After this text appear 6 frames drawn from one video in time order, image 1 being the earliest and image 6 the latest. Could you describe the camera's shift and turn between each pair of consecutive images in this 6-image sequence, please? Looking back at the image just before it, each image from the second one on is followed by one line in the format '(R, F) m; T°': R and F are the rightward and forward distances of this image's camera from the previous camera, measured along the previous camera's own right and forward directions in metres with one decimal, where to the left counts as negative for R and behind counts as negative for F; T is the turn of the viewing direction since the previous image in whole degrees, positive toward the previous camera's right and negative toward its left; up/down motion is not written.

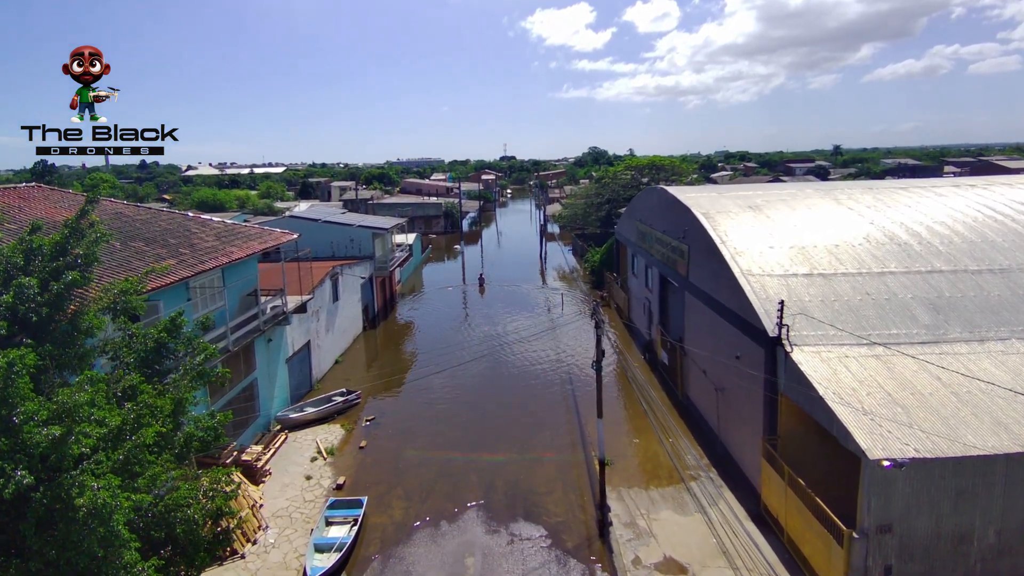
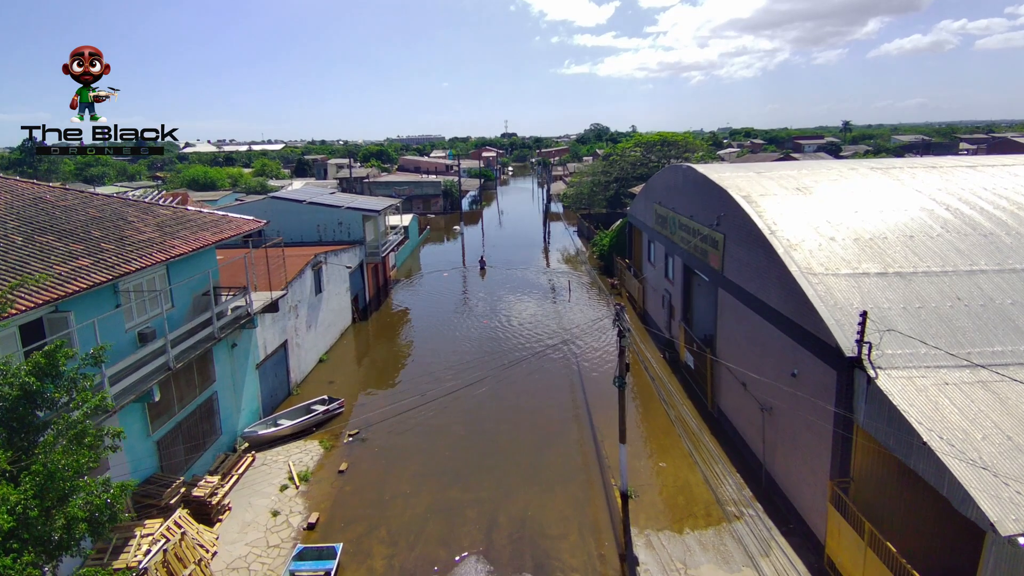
(-0.1, +2.6) m; 0°
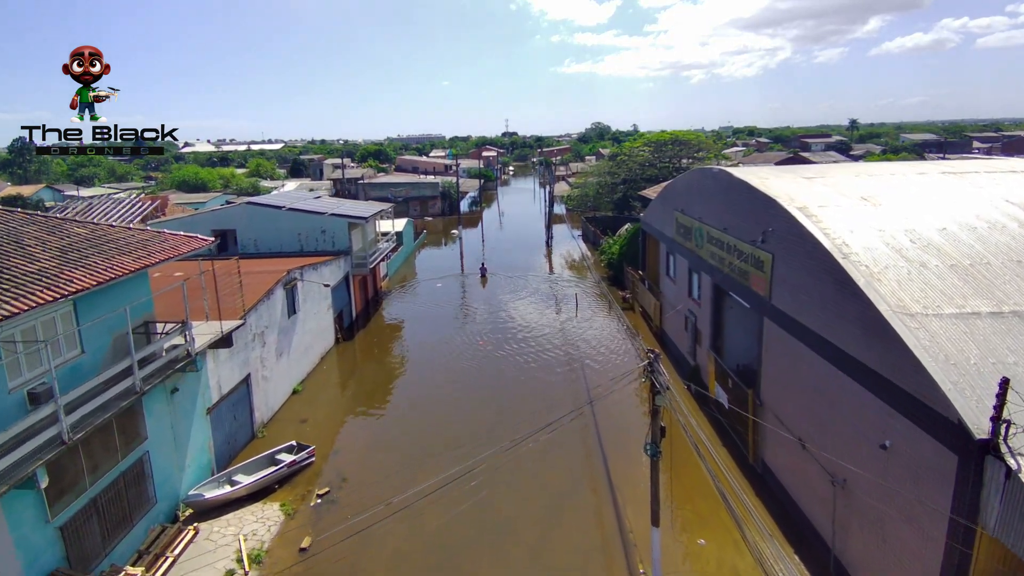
(0.0, +2.7) m; 0°
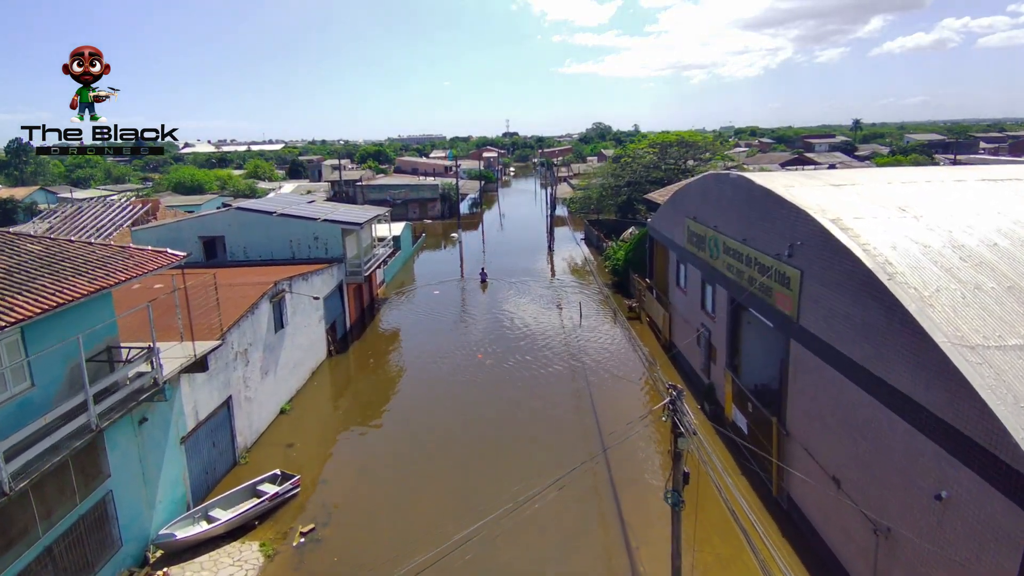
(0.0, +1.1) m; 0°
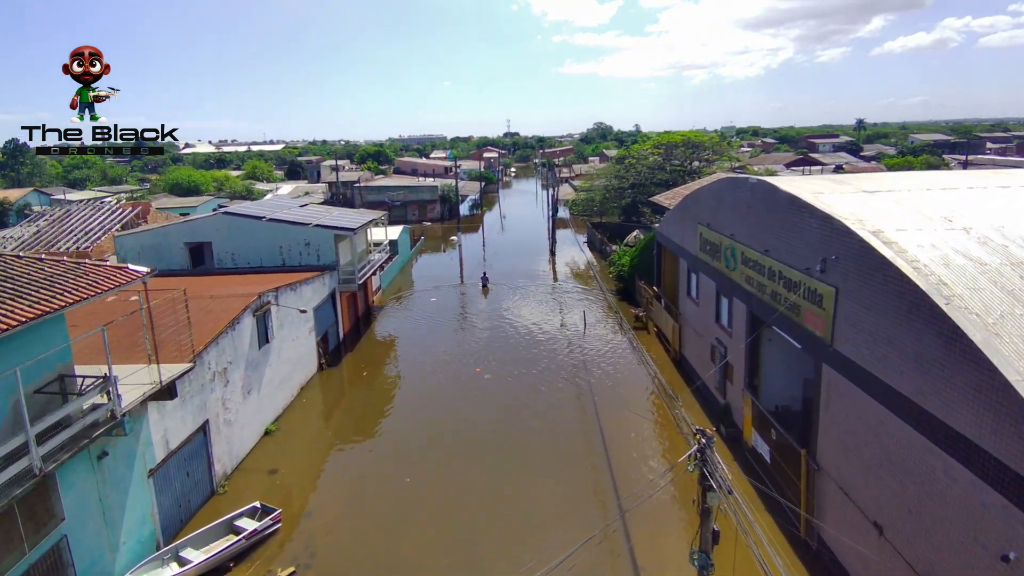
(0.0, +1.1) m; 0°
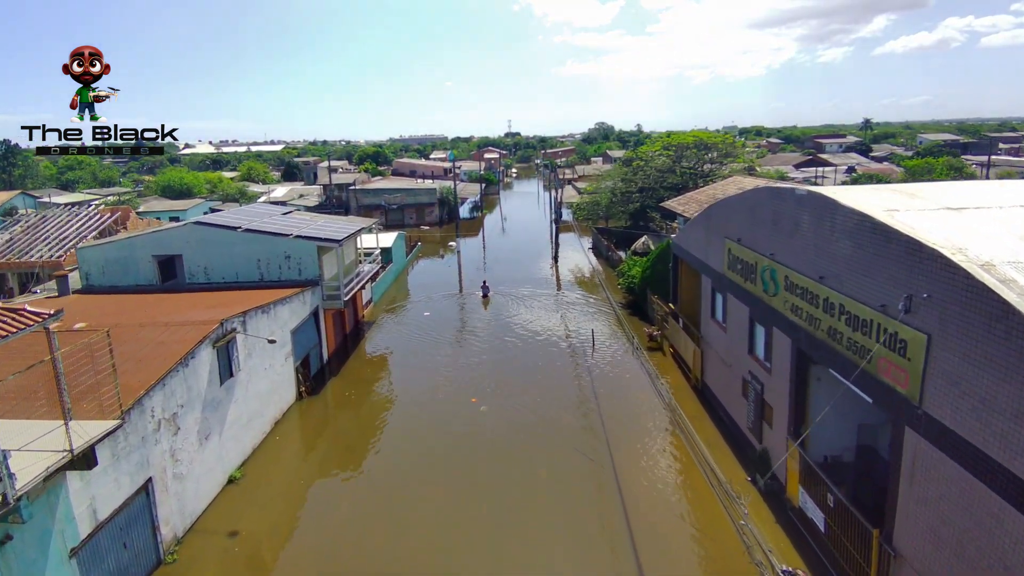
(0.0, +2.1) m; 0°
